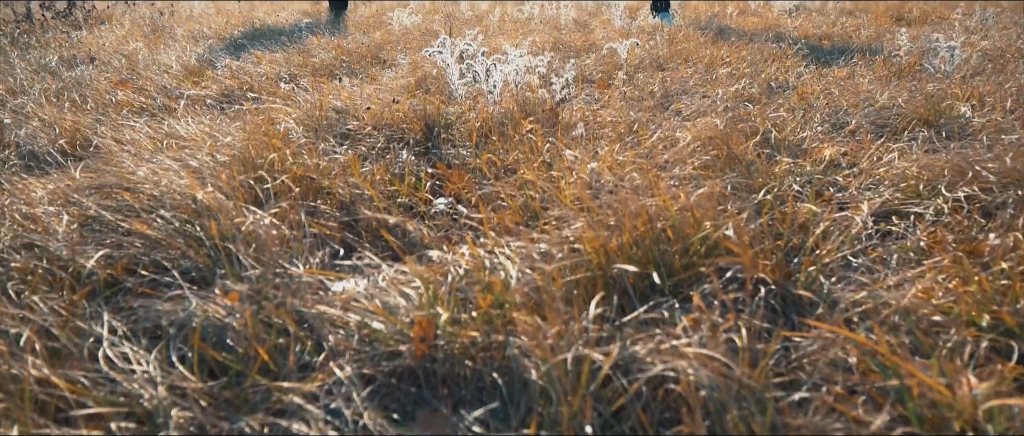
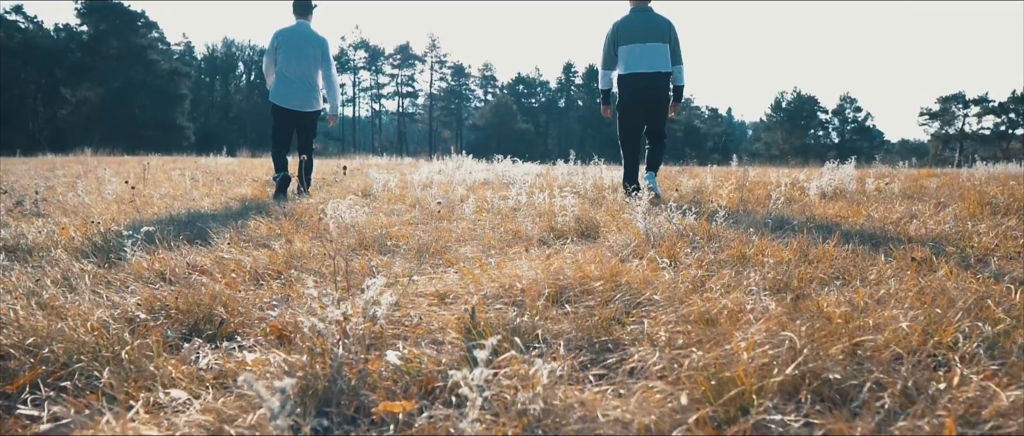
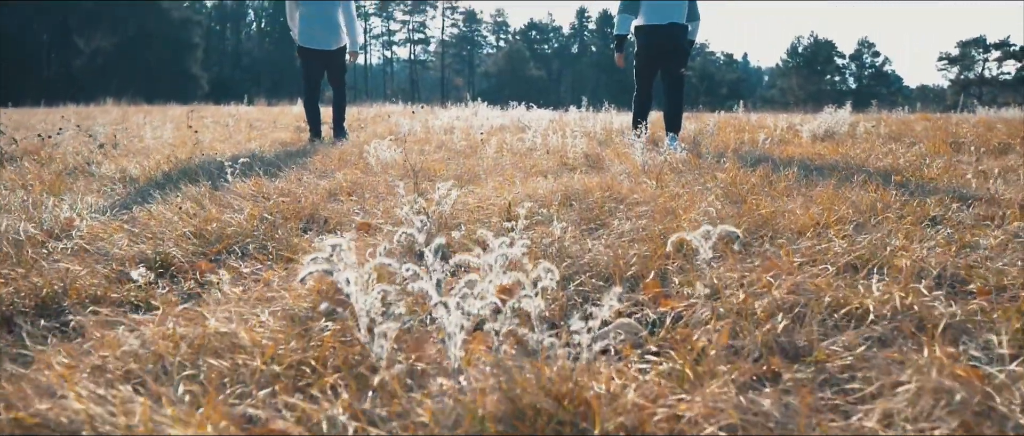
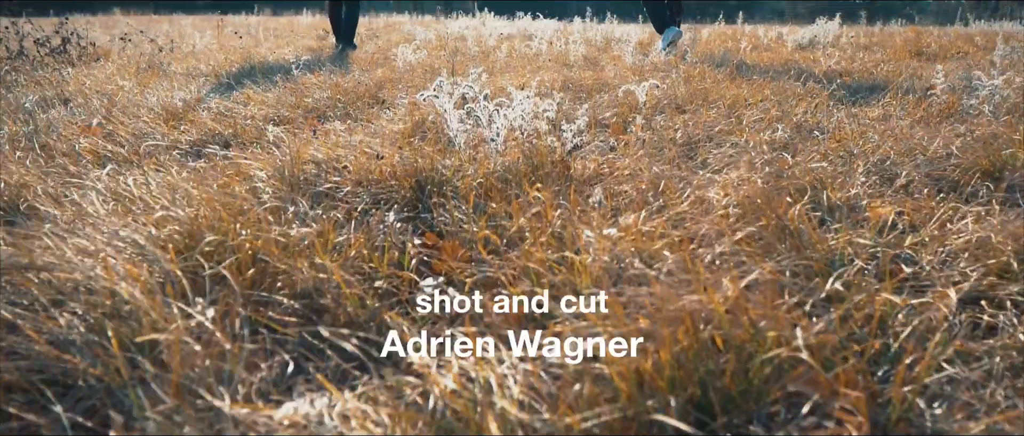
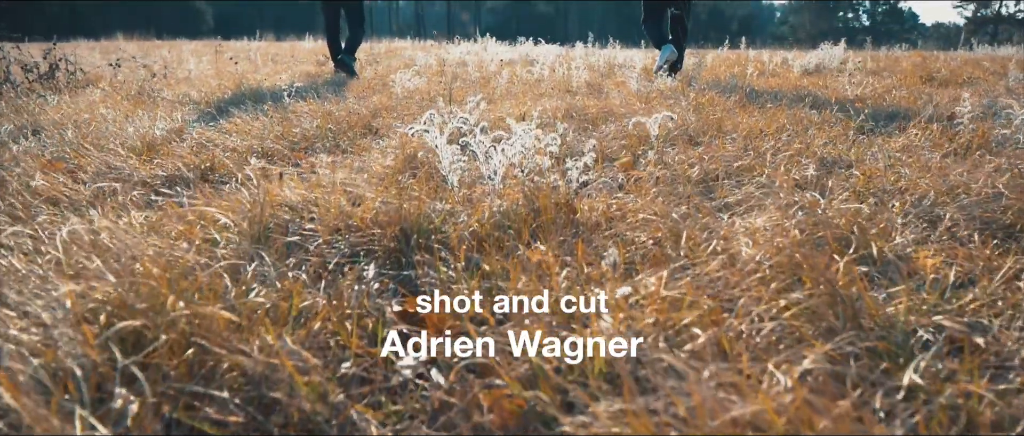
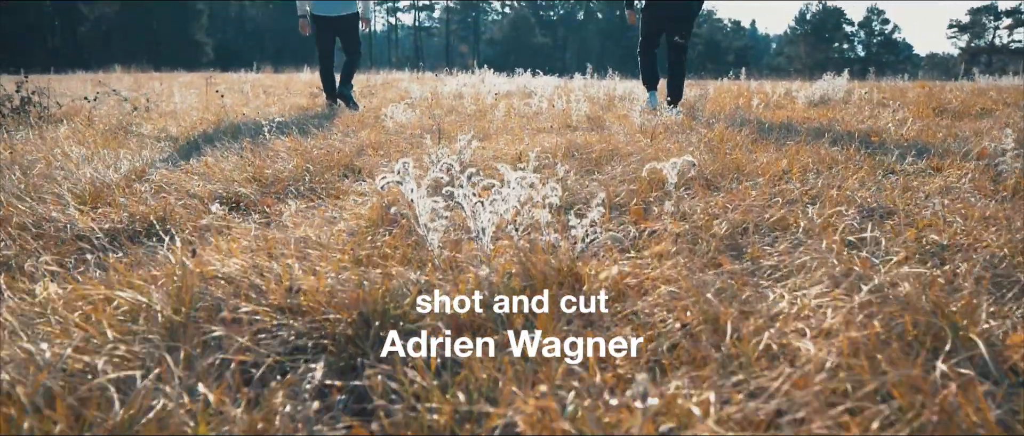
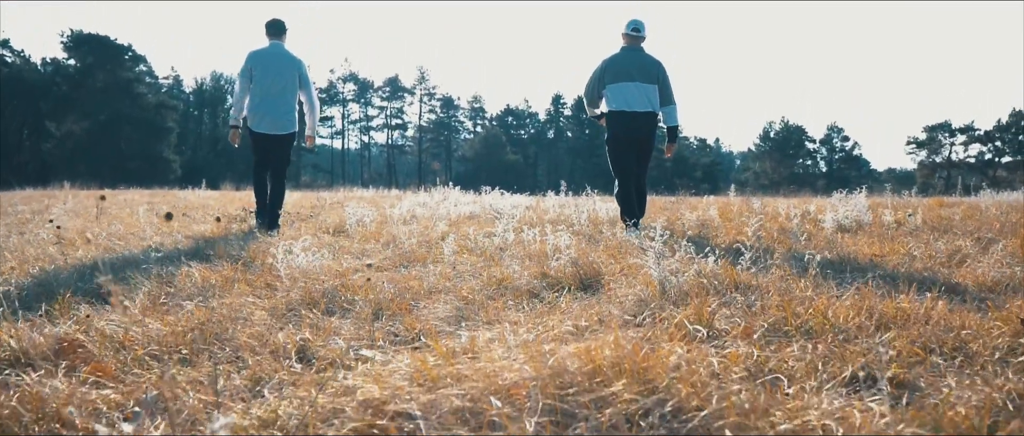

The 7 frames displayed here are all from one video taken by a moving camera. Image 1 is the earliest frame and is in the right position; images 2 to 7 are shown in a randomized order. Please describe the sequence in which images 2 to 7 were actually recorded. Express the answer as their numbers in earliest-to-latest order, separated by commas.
4, 5, 6, 3, 2, 7
